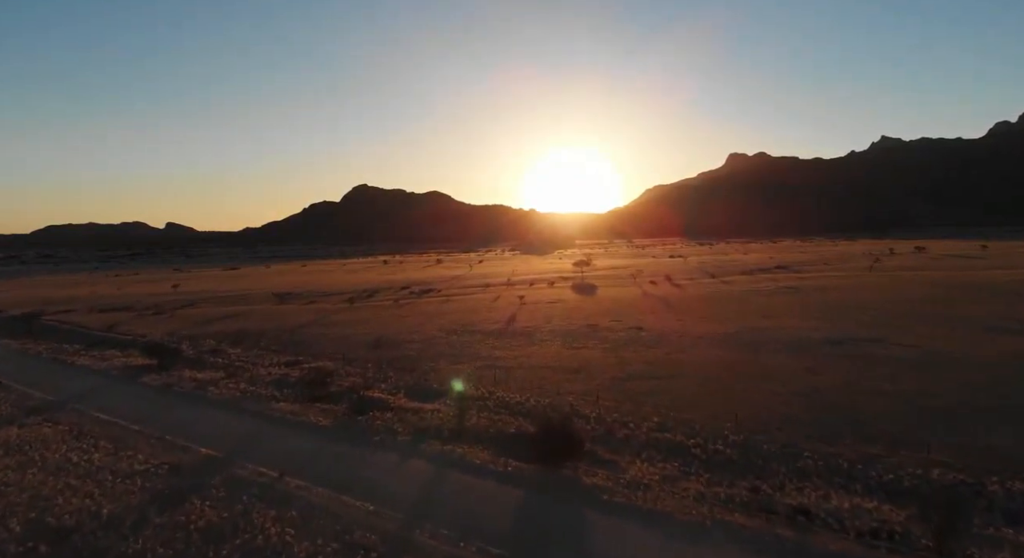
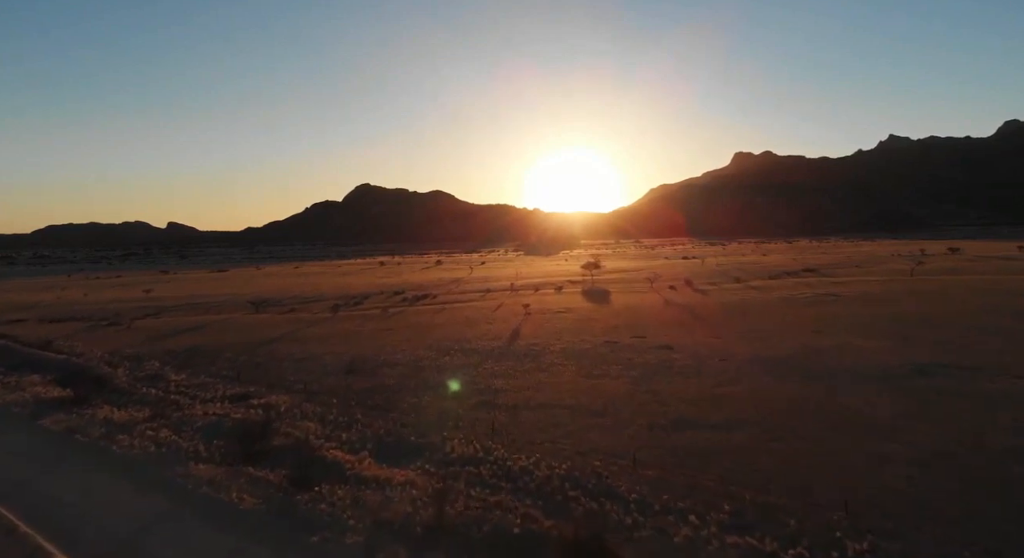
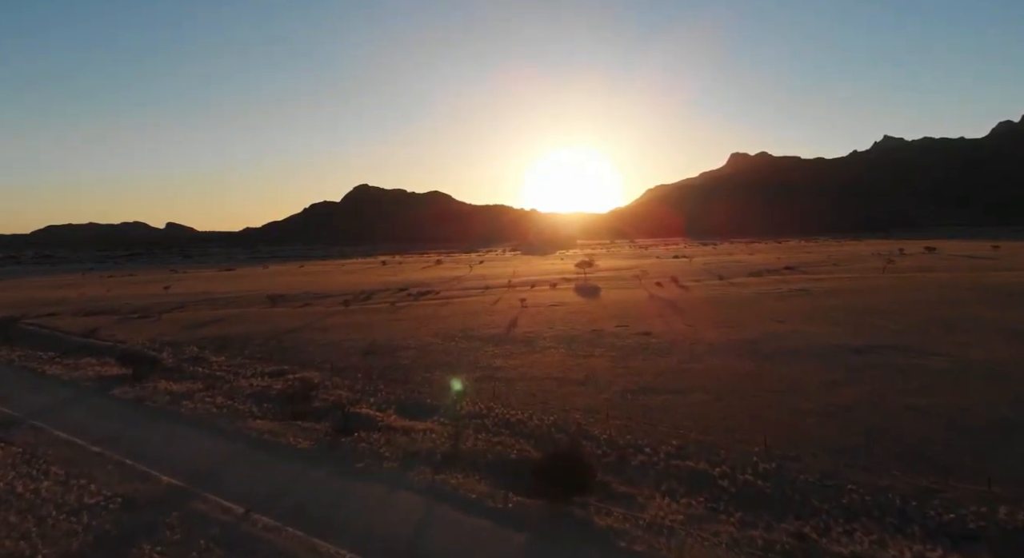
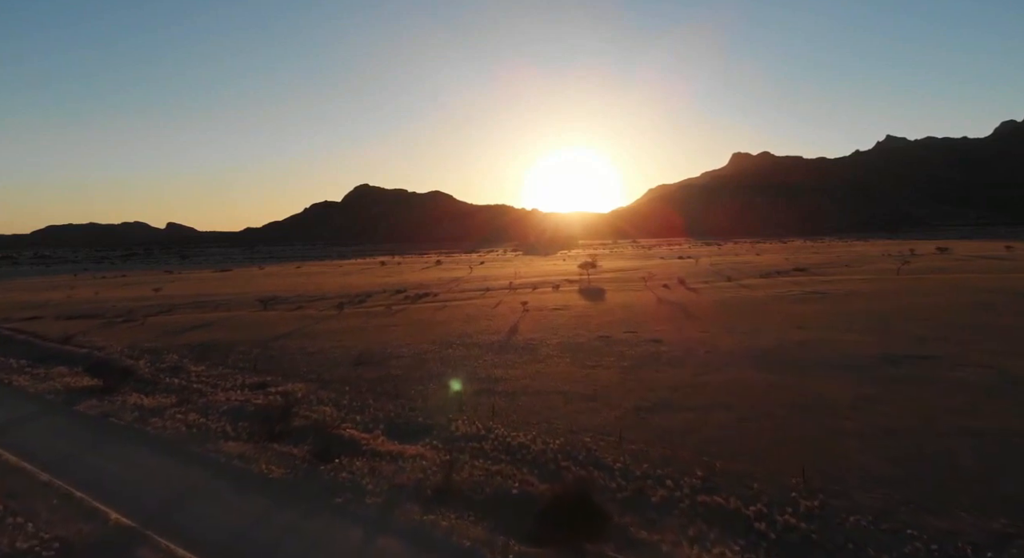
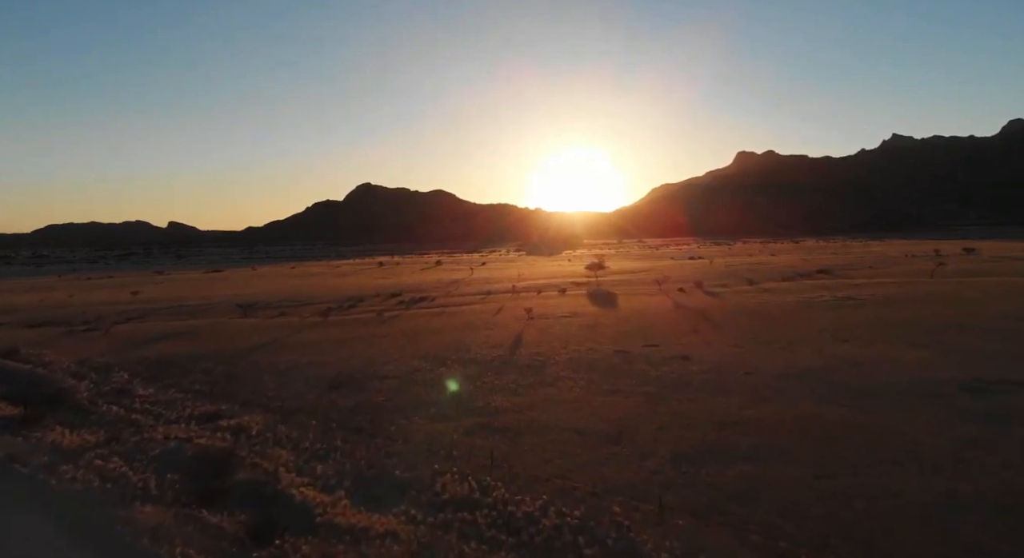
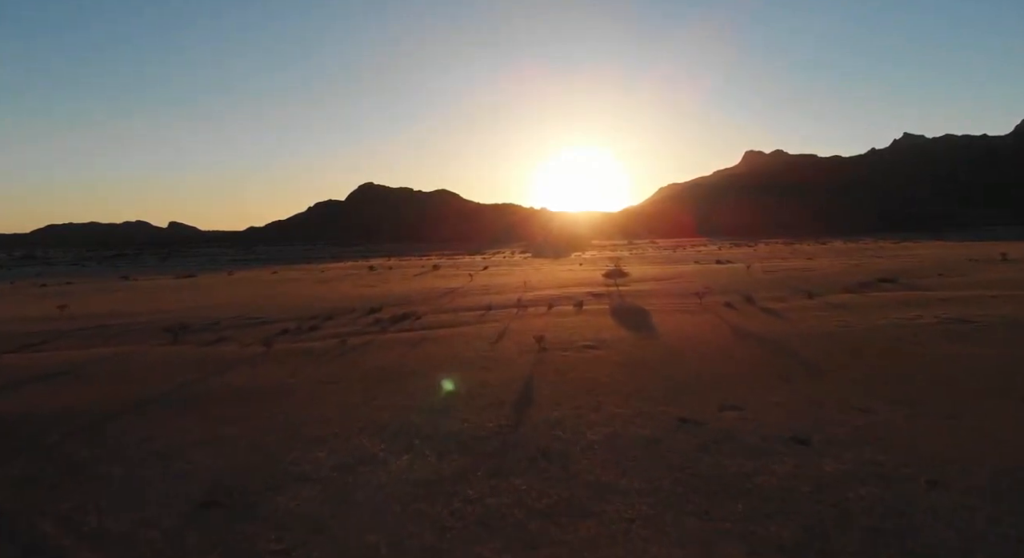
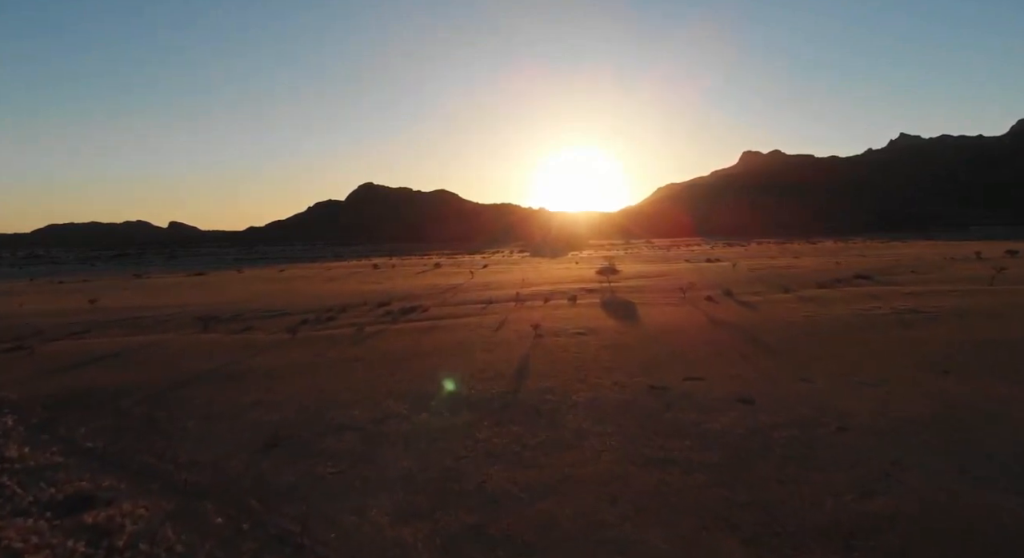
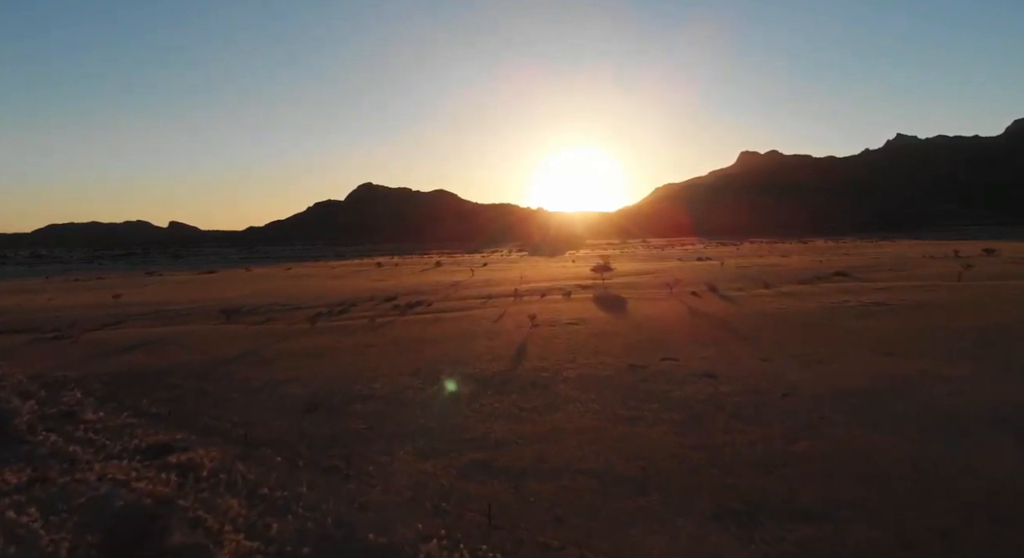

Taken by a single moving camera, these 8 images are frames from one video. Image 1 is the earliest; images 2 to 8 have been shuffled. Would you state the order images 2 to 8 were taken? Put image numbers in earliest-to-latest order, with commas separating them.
3, 4, 2, 5, 8, 7, 6
